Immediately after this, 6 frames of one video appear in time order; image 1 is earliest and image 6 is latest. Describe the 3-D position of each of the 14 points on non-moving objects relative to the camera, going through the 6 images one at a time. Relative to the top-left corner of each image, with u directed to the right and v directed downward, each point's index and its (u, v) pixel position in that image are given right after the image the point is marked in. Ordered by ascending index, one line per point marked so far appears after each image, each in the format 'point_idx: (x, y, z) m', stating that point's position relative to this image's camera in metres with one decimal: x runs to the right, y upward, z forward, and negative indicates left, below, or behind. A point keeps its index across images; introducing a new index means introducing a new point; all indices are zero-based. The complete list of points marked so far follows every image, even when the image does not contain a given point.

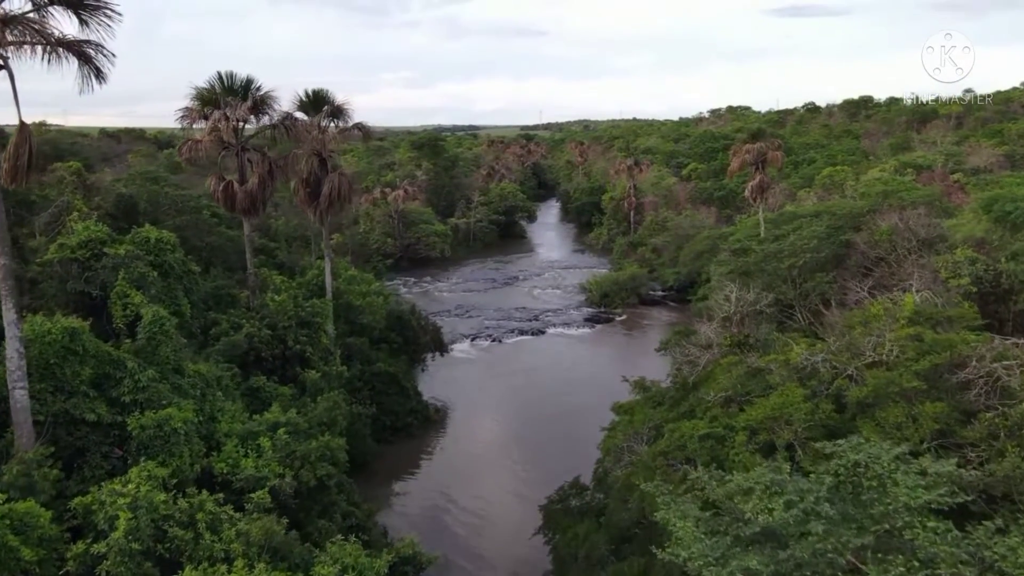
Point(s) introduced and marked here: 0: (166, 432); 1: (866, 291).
0: (-5.0, -2.1, +10.8) m
1: (+8.2, 0.0, +17.2) m
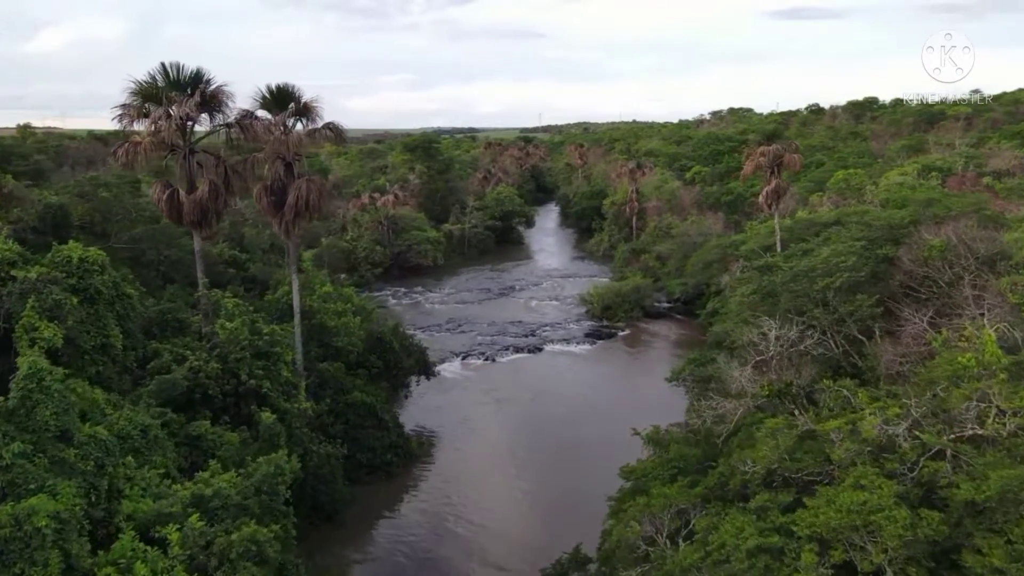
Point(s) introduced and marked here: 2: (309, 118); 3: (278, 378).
0: (-5.2, -2.6, +8.1) m
1: (+7.9, -0.6, +14.5) m
2: (-5.3, +4.5, +19.9) m
3: (-5.4, -2.1, +17.4) m
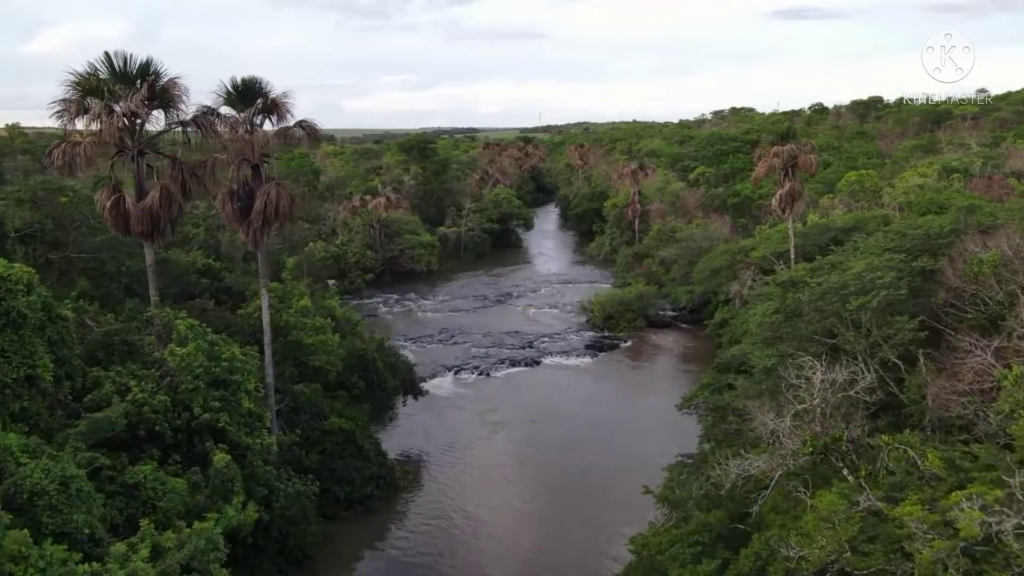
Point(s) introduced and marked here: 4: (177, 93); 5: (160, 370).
0: (-5.4, -3.0, +6.0) m
1: (+7.7, -1.0, +12.4) m
2: (-5.5, +4.1, +17.8) m
3: (-5.6, -2.5, +15.3) m
4: (-7.0, +4.1, +15.7) m
5: (-7.1, -1.7, +15.1) m
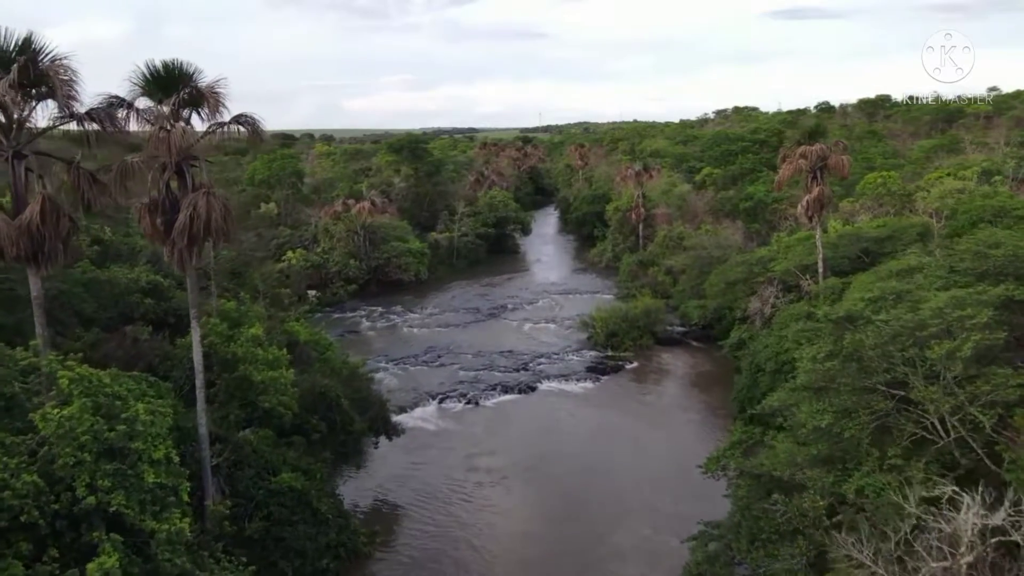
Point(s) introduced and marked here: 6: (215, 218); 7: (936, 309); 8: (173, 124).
0: (-5.7, -3.7, +2.5) m
1: (+7.4, -1.6, +9.0) m
2: (-5.8, +3.4, +14.4) m
3: (-5.9, -3.1, +11.9) m
4: (-7.3, +3.4, +12.2) m
5: (-7.4, -2.3, +11.7) m
6: (-5.8, +1.3, +14.6) m
7: (+7.2, -0.3, +12.7) m
8: (-6.3, +3.1, +14.0) m
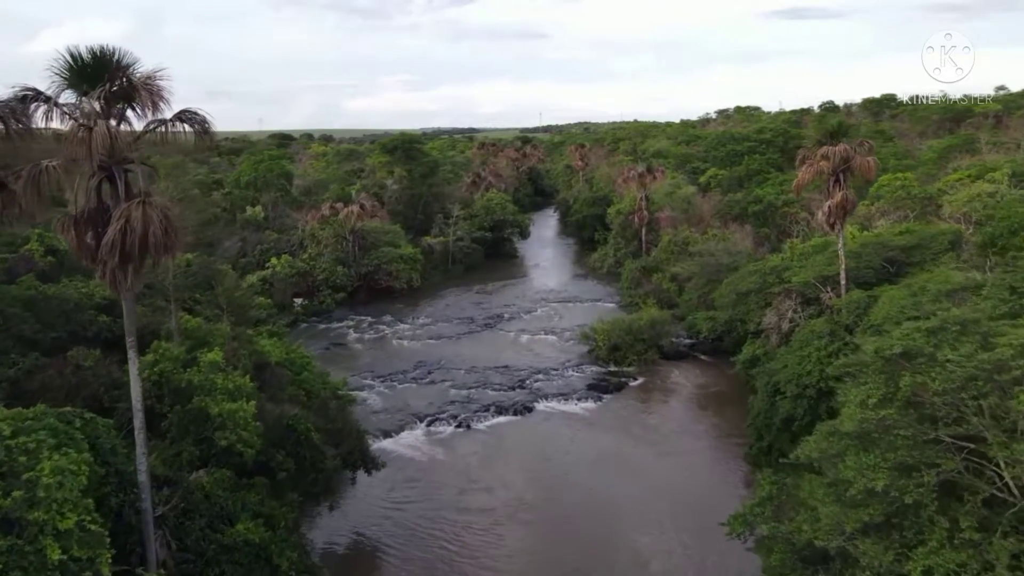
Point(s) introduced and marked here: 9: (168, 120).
0: (-5.9, -4.1, +0.4) m
1: (+7.3, -2.1, +6.8) m
2: (-6.0, +3.0, +12.2) m
3: (-6.1, -3.6, +9.7) m
4: (-7.5, +3.0, +10.0) m
5: (-7.6, -2.7, +9.5) m
6: (-6.0, +0.9, +12.4) m
7: (+7.0, -0.8, +10.5) m
8: (-6.5, +2.6, +11.8) m
9: (-5.8, +2.9, +12.6) m
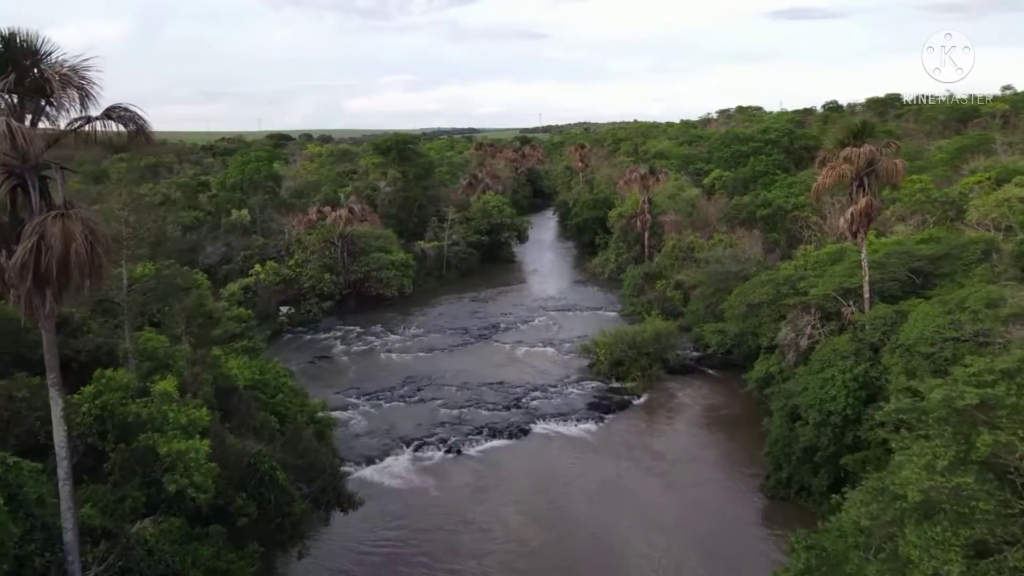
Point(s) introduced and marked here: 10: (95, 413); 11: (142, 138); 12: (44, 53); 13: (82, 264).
0: (-6.0, -4.5, -1.6) m
1: (+7.1, -2.5, +4.8) m
2: (-6.2, +2.6, +10.2) m
3: (-6.2, -4.0, +7.7) m
4: (-7.7, +2.6, +8.1) m
5: (-7.7, -3.1, +7.5) m
6: (-6.1, +0.5, +10.4) m
7: (+6.8, -1.2, +8.5) m
8: (-6.7, +2.2, +9.9) m
9: (-6.0, +2.4, +10.6) m
10: (-7.9, -2.4, +14.3) m
11: (-5.4, +2.2, +10.8) m
12: (-6.5, +3.2, +10.2) m
13: (-6.1, +0.5, +10.5) m
